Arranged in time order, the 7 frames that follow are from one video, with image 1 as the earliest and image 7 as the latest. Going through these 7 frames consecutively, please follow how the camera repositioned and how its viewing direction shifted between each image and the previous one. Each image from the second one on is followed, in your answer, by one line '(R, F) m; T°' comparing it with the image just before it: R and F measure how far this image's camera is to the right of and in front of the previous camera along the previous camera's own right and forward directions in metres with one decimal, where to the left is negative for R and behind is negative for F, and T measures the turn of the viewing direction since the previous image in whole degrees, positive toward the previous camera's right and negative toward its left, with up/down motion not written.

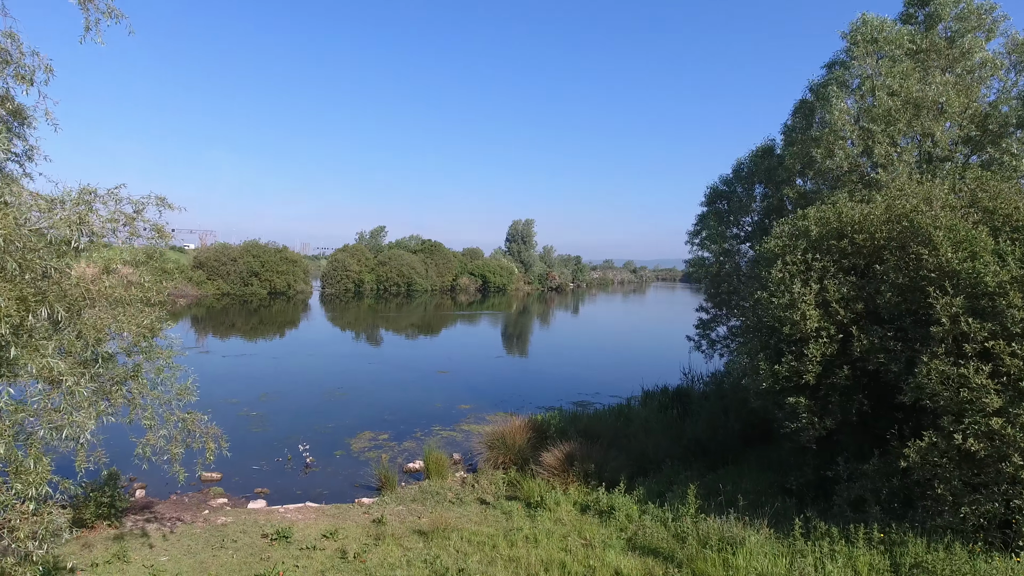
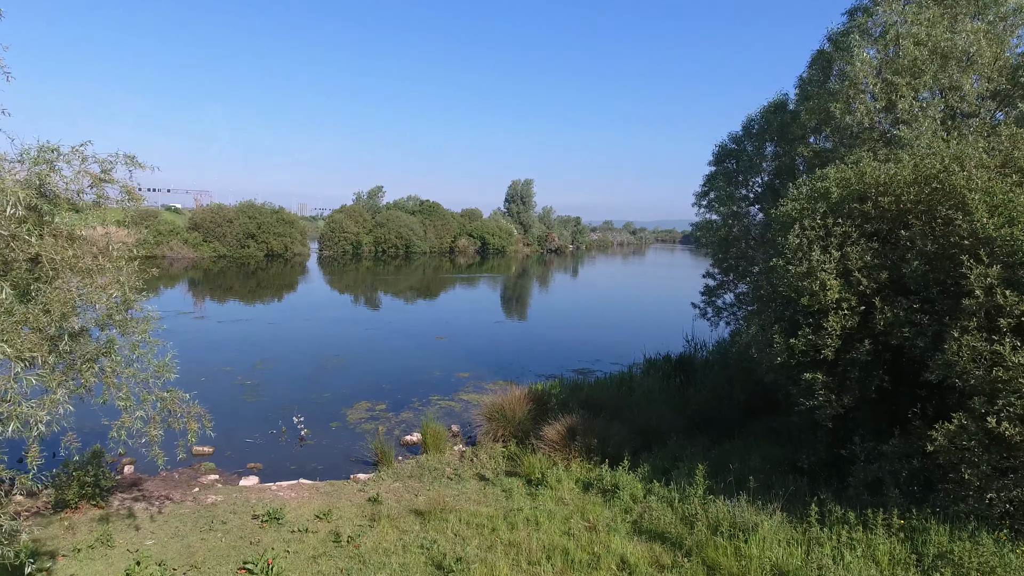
(0.0, +0.4) m; 0°
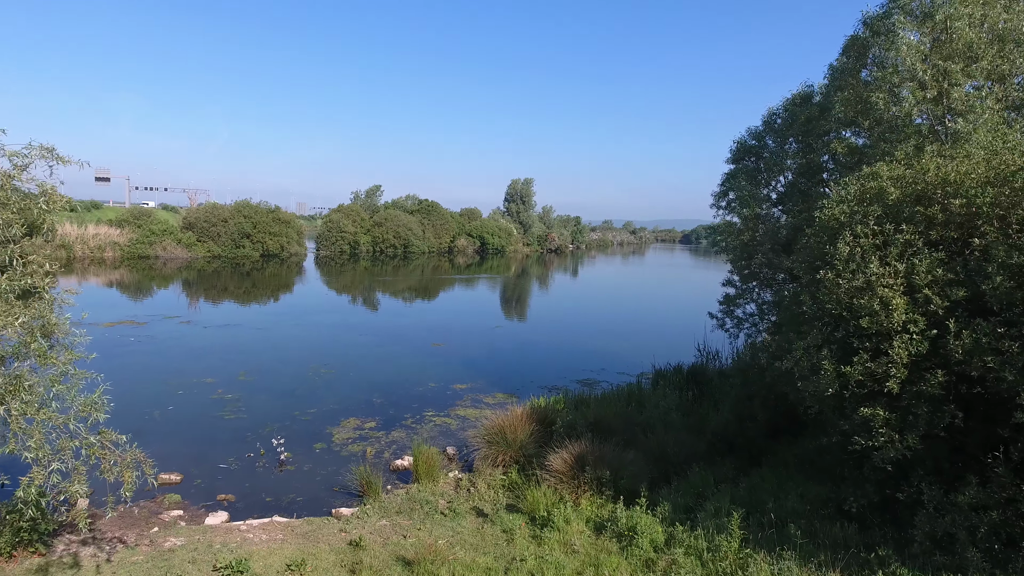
(0.0, +1.0) m; 0°
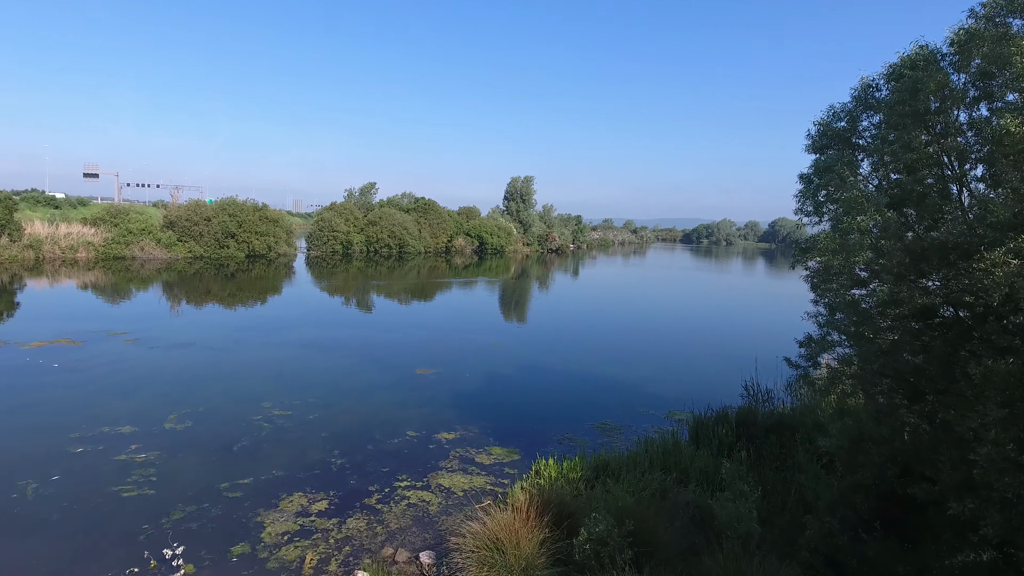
(0.0, +3.1) m; 0°
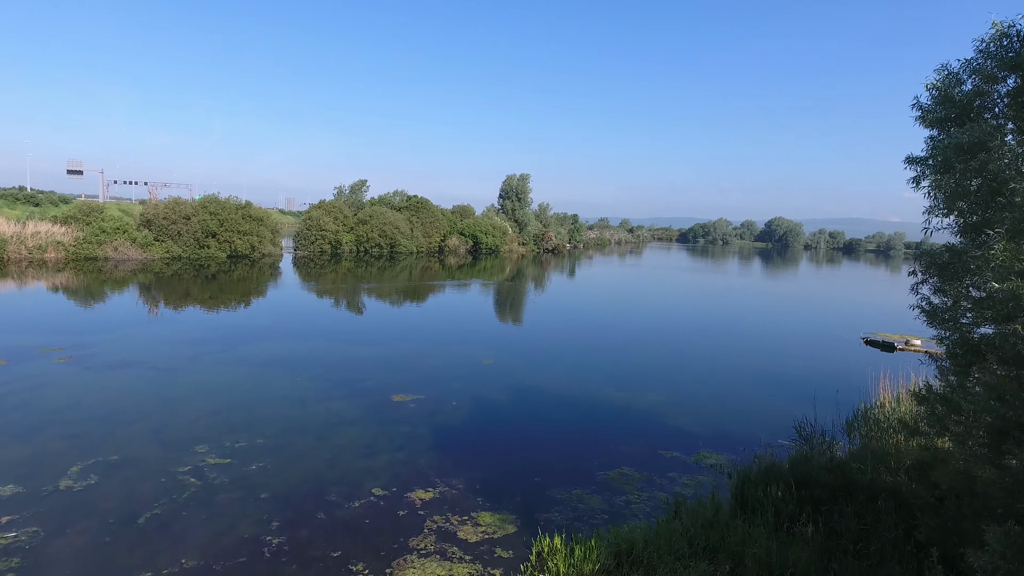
(0.0, +2.5) m; 0°
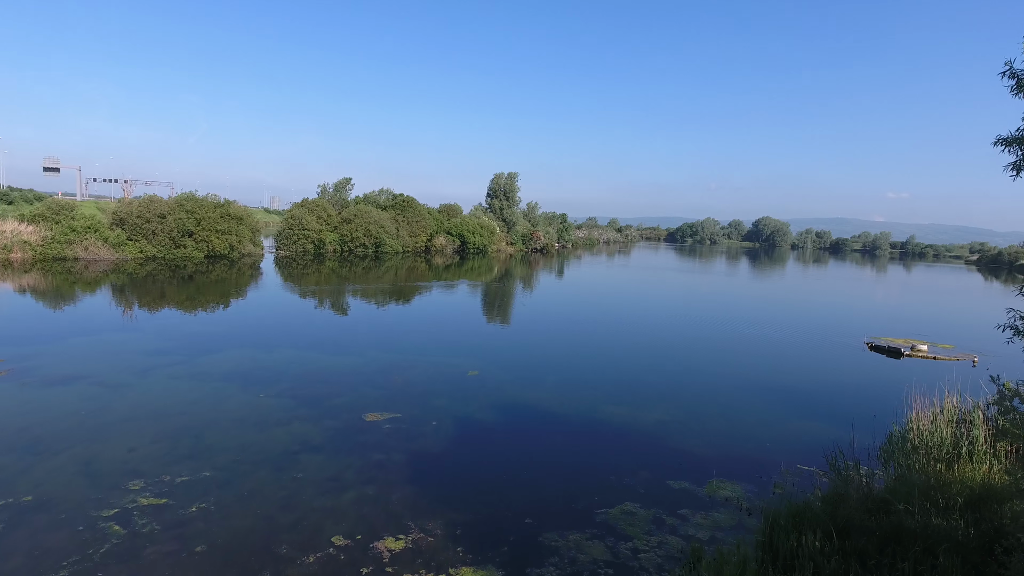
(0.0, +1.4) m; +1°
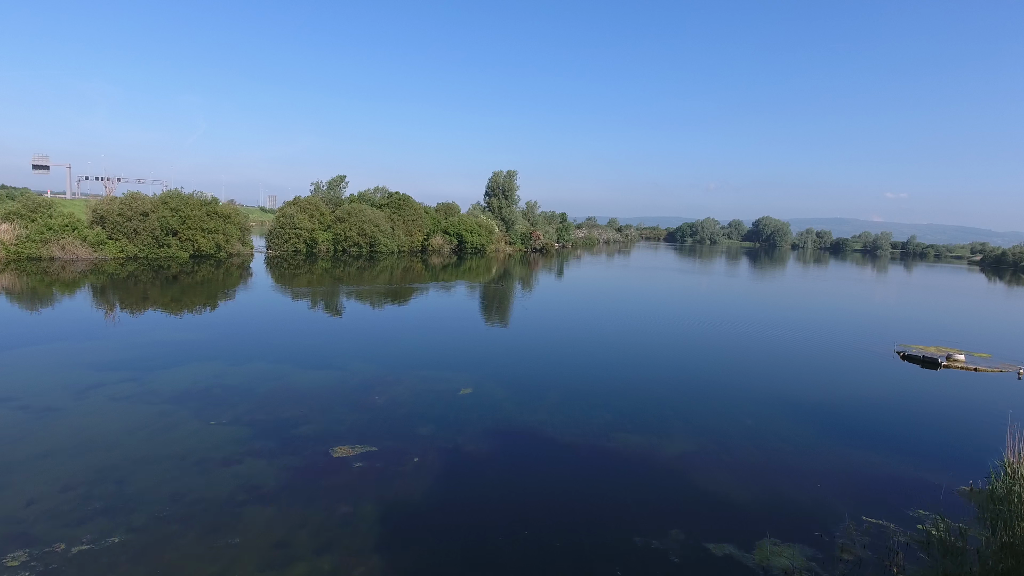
(0.0, +2.1) m; 0°
